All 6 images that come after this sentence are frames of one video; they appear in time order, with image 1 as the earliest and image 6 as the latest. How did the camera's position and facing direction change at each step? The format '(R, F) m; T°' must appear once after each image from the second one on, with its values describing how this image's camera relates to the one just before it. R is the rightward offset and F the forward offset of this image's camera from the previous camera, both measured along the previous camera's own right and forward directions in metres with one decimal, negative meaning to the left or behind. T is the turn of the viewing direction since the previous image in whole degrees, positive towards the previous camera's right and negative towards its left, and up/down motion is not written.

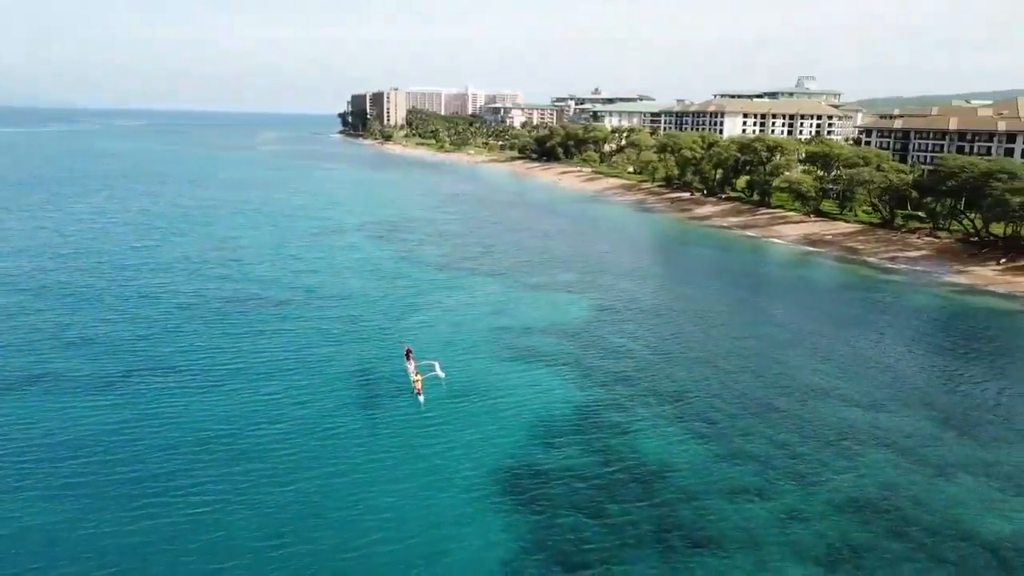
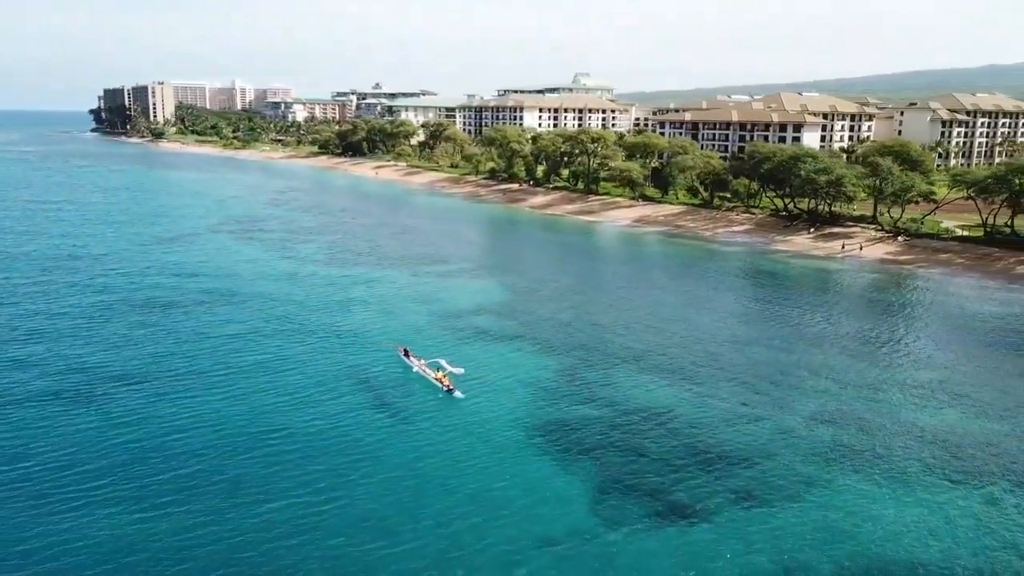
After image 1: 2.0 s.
(-12.7, -1.1) m; +17°
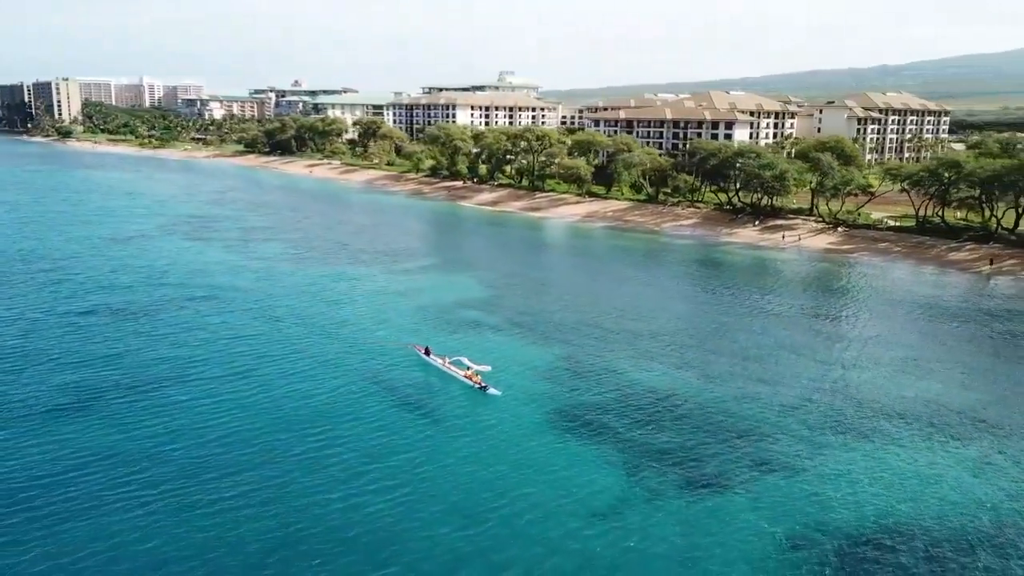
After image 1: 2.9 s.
(-5.4, -0.9) m; +6°
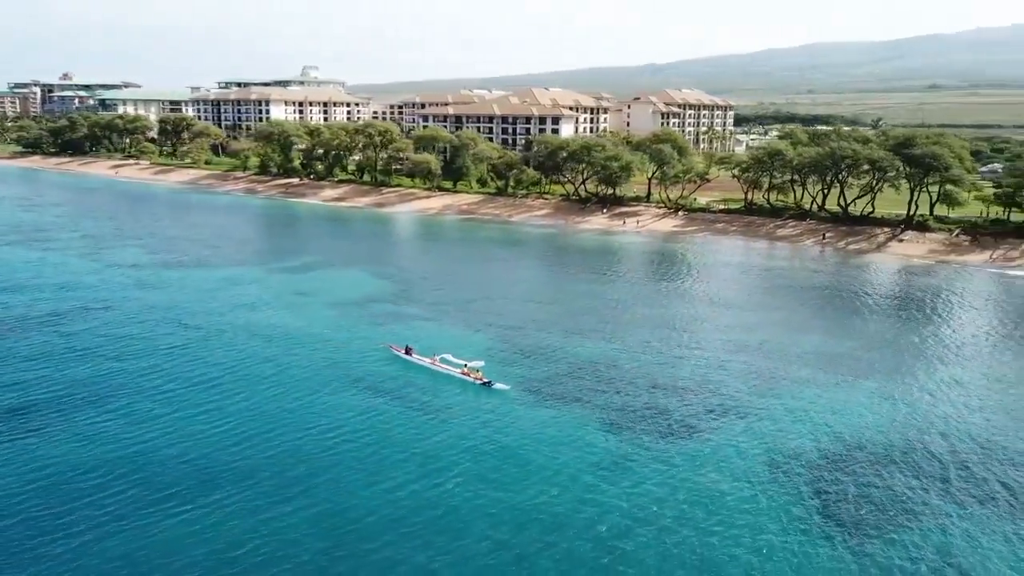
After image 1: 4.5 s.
(-9.4, -0.8) m; +15°
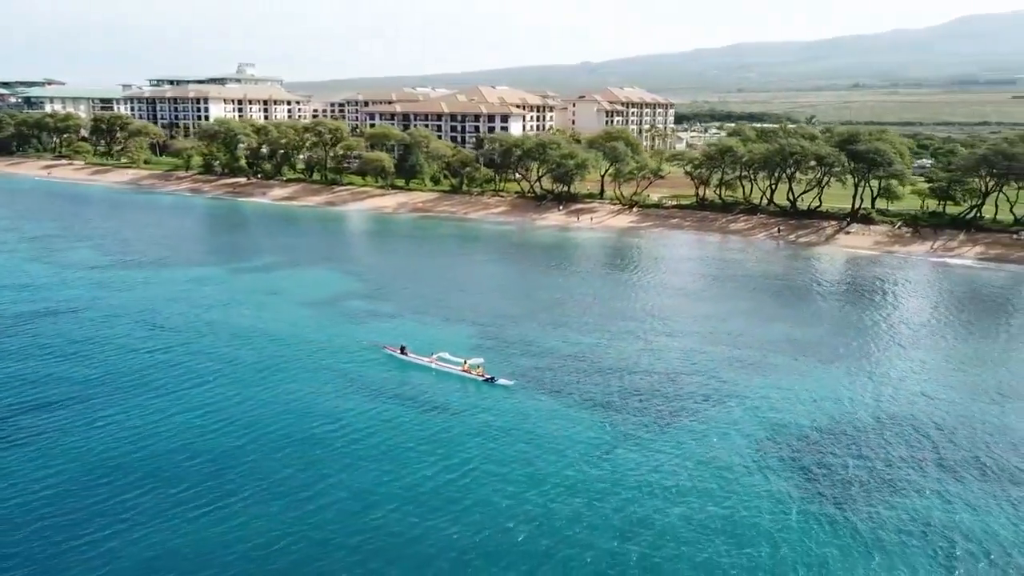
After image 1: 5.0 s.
(-2.9, -0.6) m; +5°
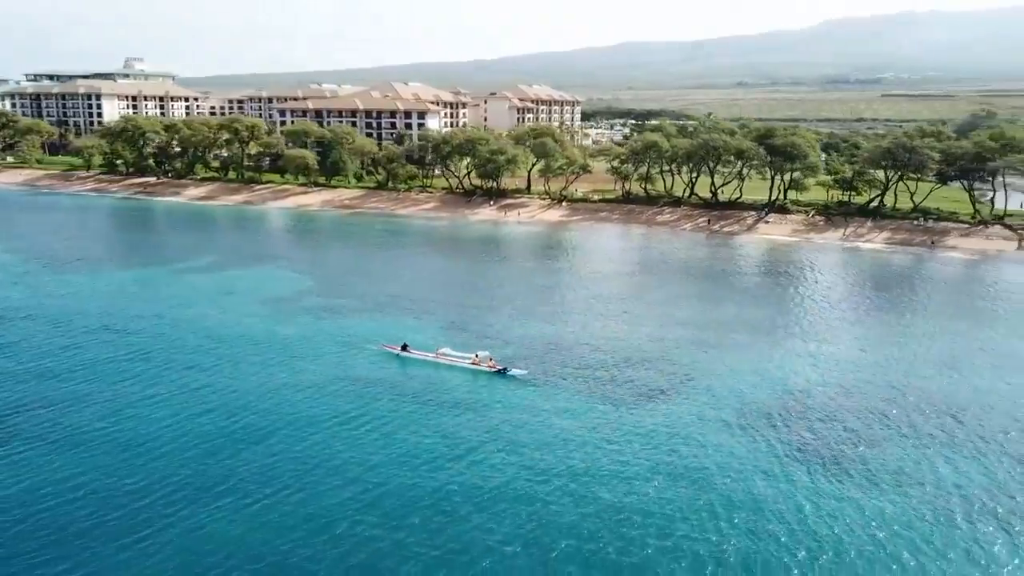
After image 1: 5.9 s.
(-5.2, -0.9) m; +8°
